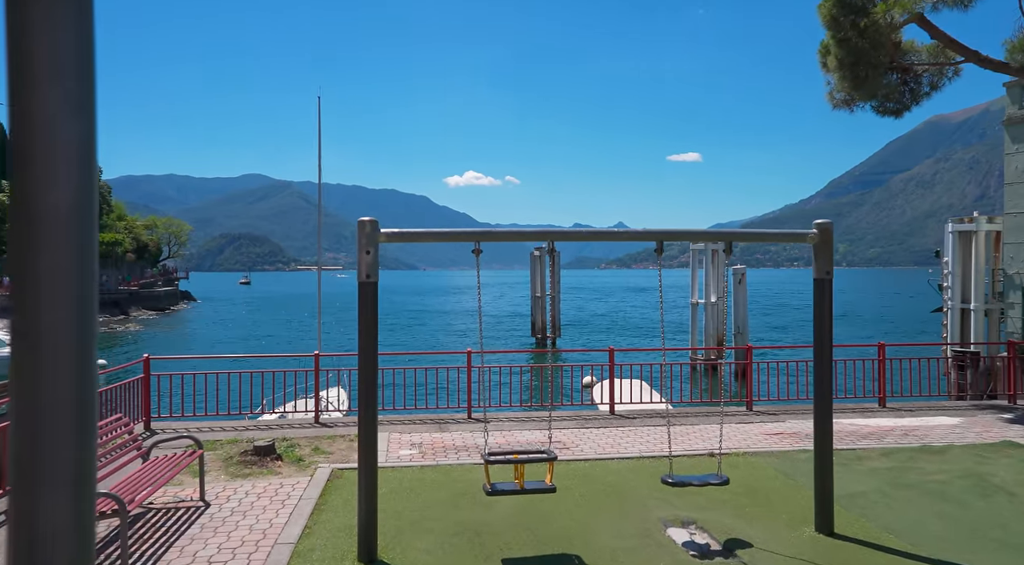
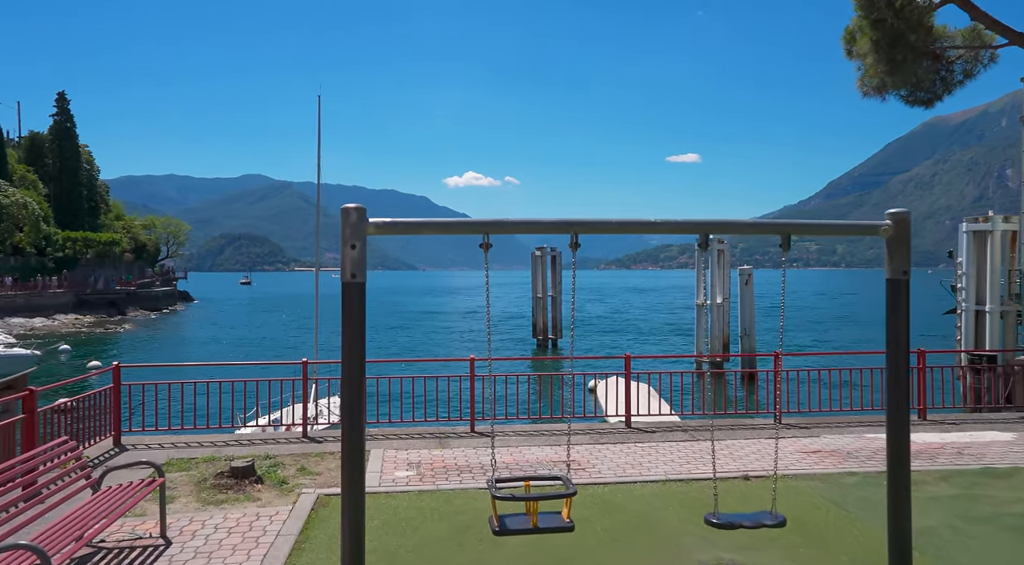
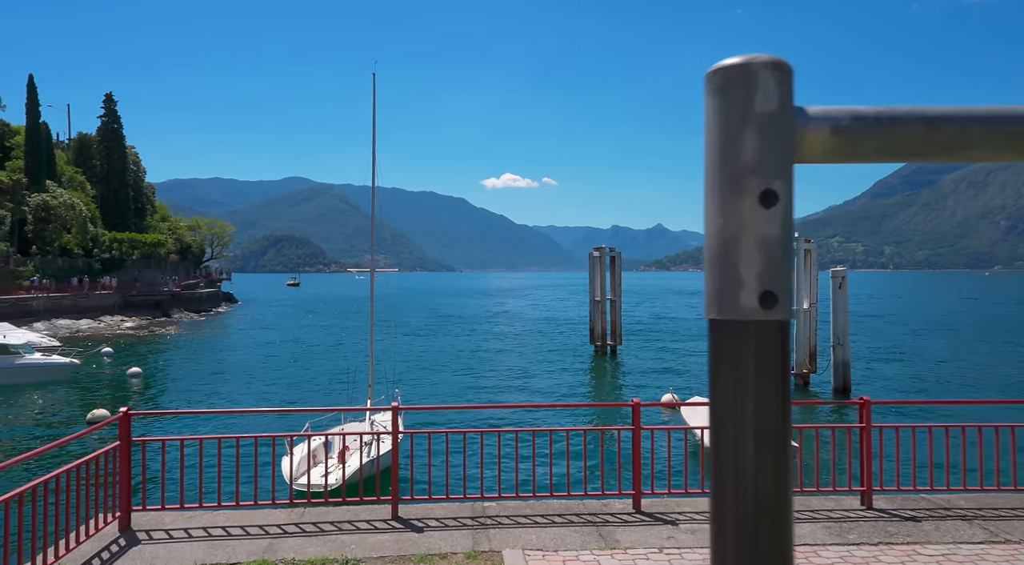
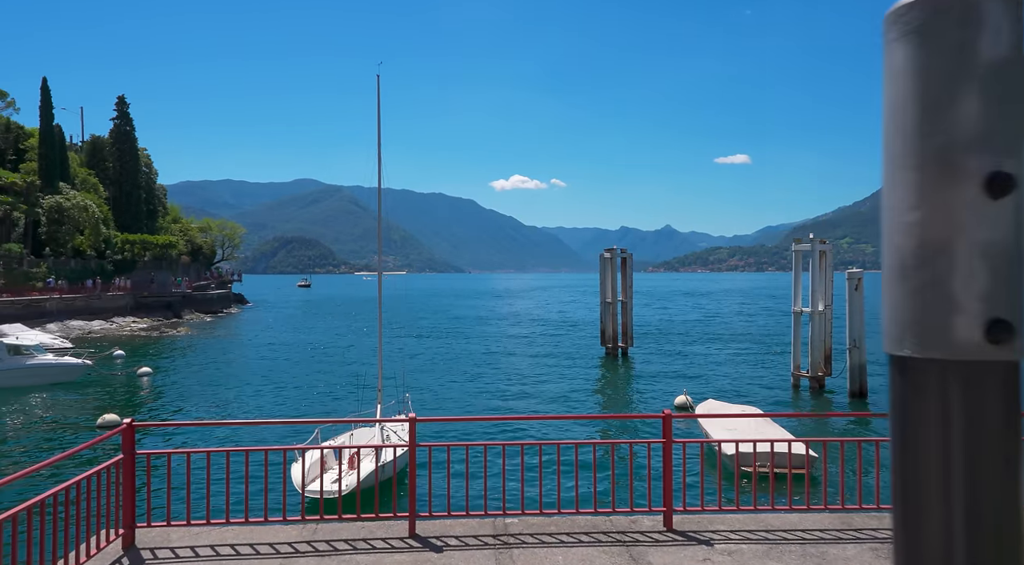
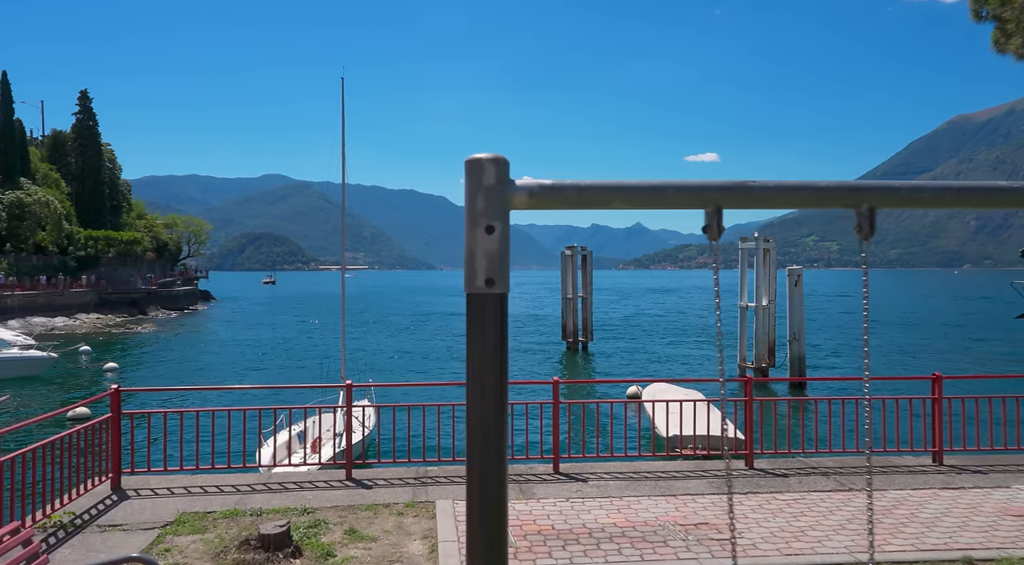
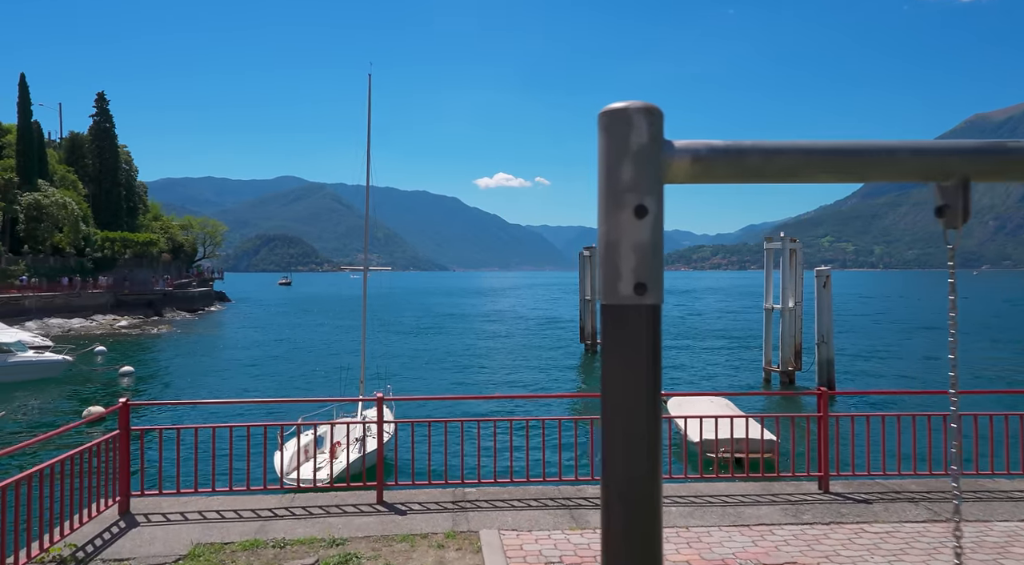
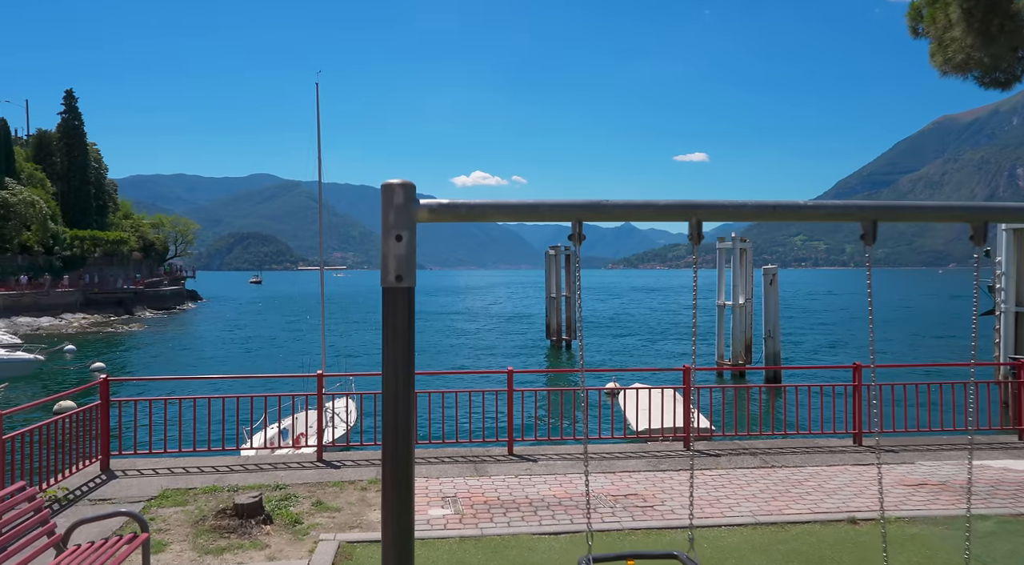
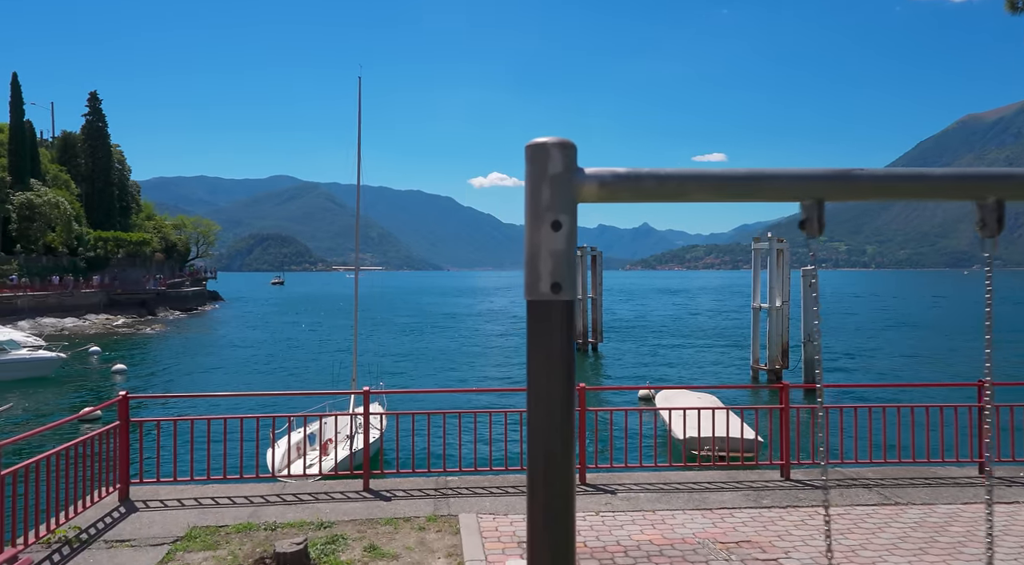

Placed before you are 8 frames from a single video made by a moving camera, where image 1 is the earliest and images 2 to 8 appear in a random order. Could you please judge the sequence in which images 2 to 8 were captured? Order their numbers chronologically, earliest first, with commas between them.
2, 7, 5, 8, 6, 3, 4
